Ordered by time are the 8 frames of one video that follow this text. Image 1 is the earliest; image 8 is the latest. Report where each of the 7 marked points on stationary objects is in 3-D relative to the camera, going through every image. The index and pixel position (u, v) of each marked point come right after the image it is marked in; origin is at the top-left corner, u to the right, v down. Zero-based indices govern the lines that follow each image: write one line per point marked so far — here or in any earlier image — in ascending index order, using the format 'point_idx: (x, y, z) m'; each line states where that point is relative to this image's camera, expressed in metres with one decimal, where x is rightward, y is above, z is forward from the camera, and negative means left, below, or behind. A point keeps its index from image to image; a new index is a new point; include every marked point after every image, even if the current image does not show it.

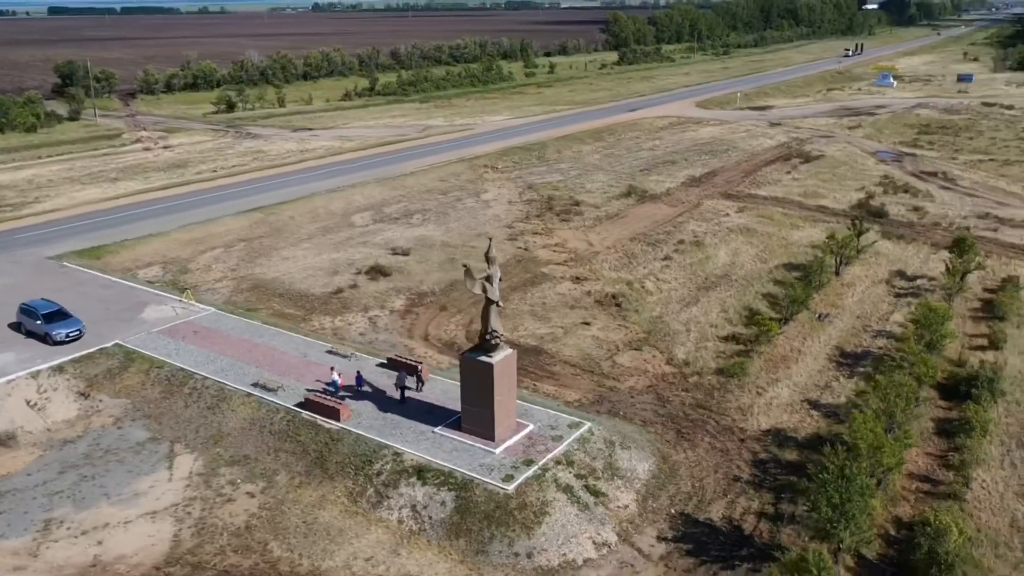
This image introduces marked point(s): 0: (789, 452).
0: (+5.1, -3.0, +16.0) m
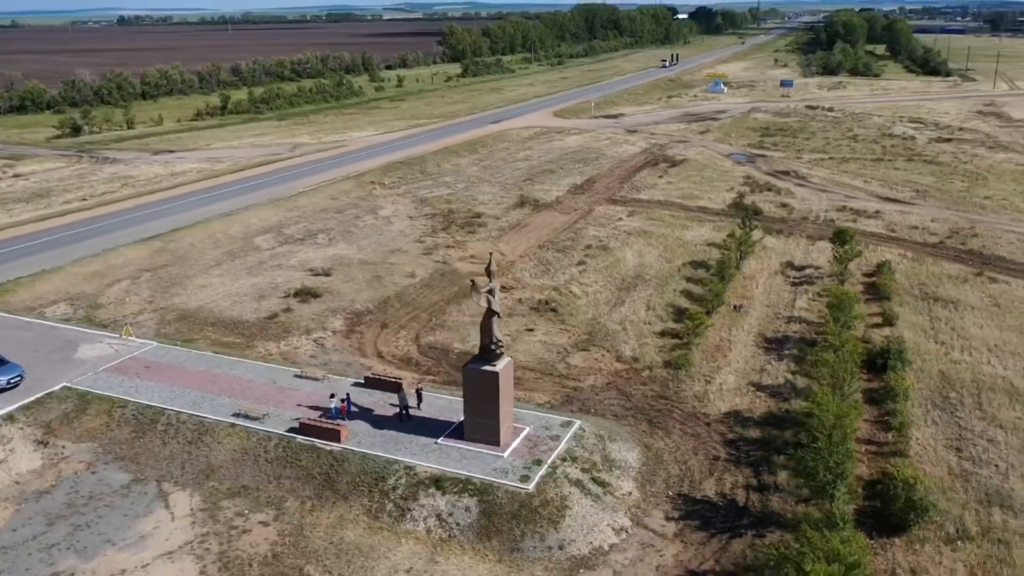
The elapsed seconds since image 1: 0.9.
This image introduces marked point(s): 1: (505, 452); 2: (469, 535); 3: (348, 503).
0: (+4.9, -2.9, +17.8) m
1: (-0.1, -3.0, +15.7) m
2: (-0.7, -4.0, +14.1) m
3: (-2.8, -3.7, +15.0) m
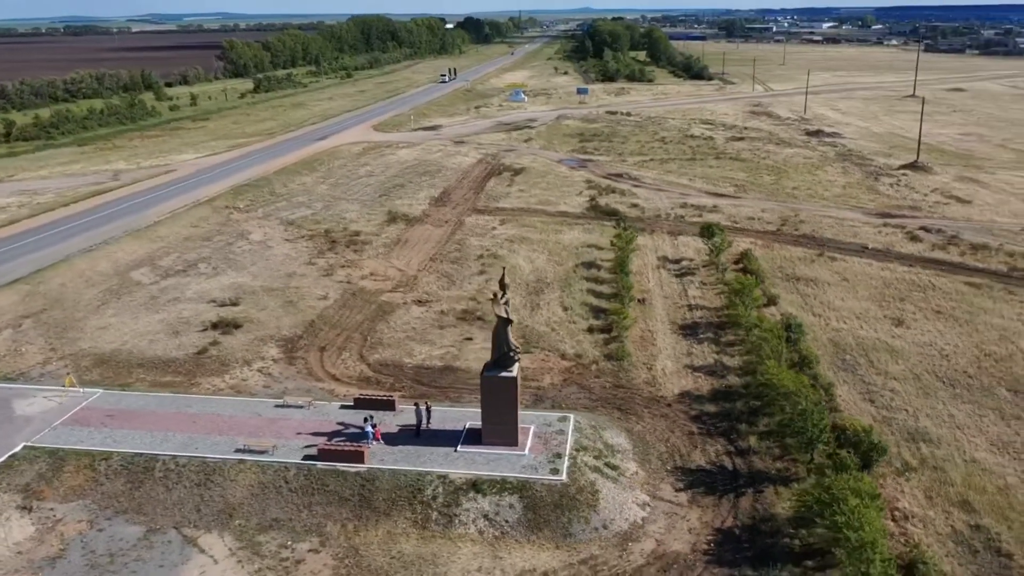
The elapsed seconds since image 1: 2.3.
0: (+4.6, -2.7, +20.2) m
1: (+0.3, -3.2, +16.9) m
2: (+0.2, -4.2, +15.3) m
3: (-2.2, -4.1, +15.6) m
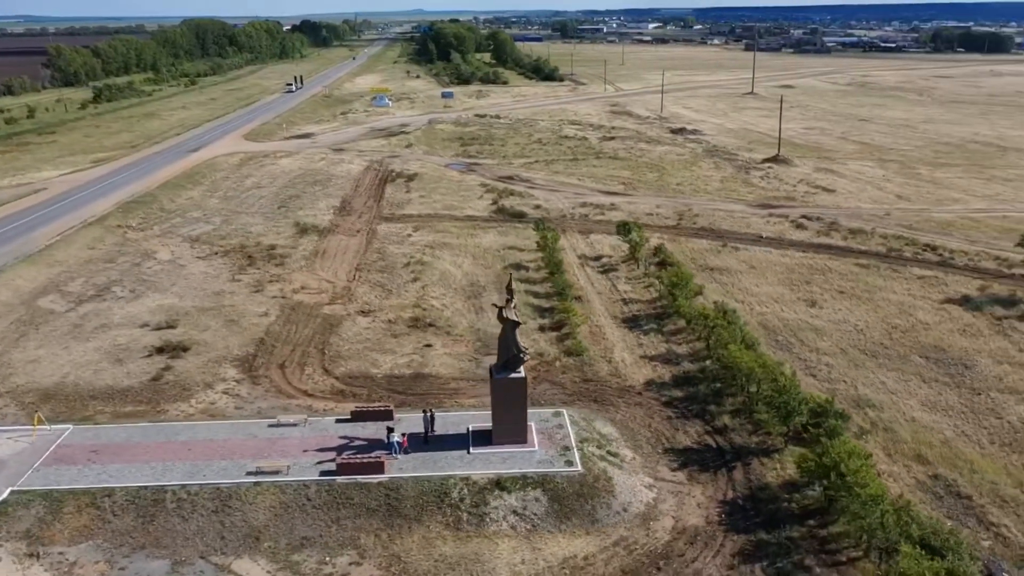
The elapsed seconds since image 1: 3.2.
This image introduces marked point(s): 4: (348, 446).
0: (+4.1, -2.6, +21.7) m
1: (+0.5, -3.2, +17.7) m
2: (+0.7, -4.3, +16.1) m
3: (-1.6, -4.3, +16.0) m
4: (-3.4, -3.2, +17.8) m
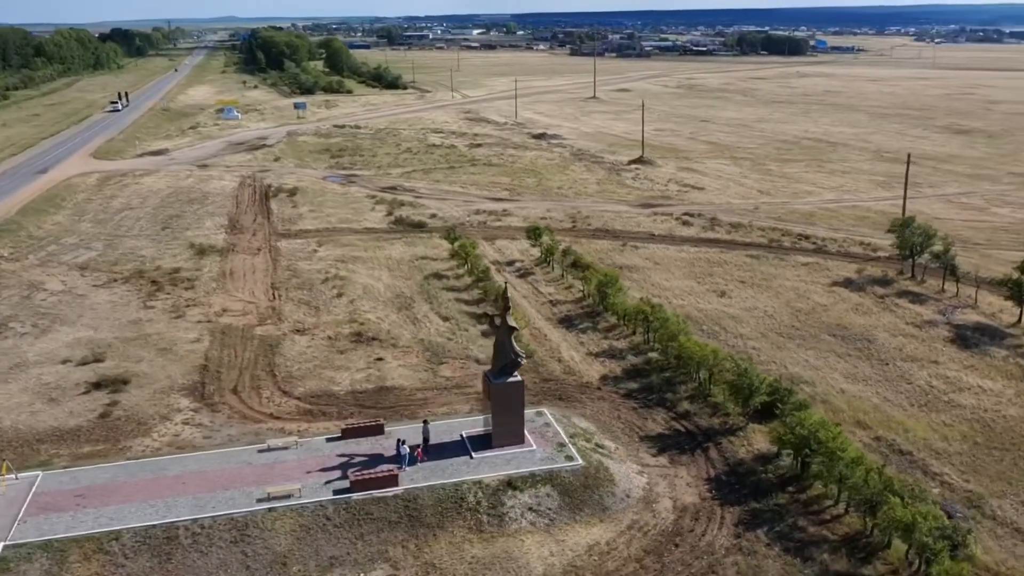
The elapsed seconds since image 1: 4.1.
0: (+3.2, -2.6, +23.2) m
1: (+0.5, -3.4, +18.6) m
2: (+1.1, -4.4, +17.1) m
3: (-1.2, -4.6, +16.5) m
4: (-3.3, -3.6, +17.9) m
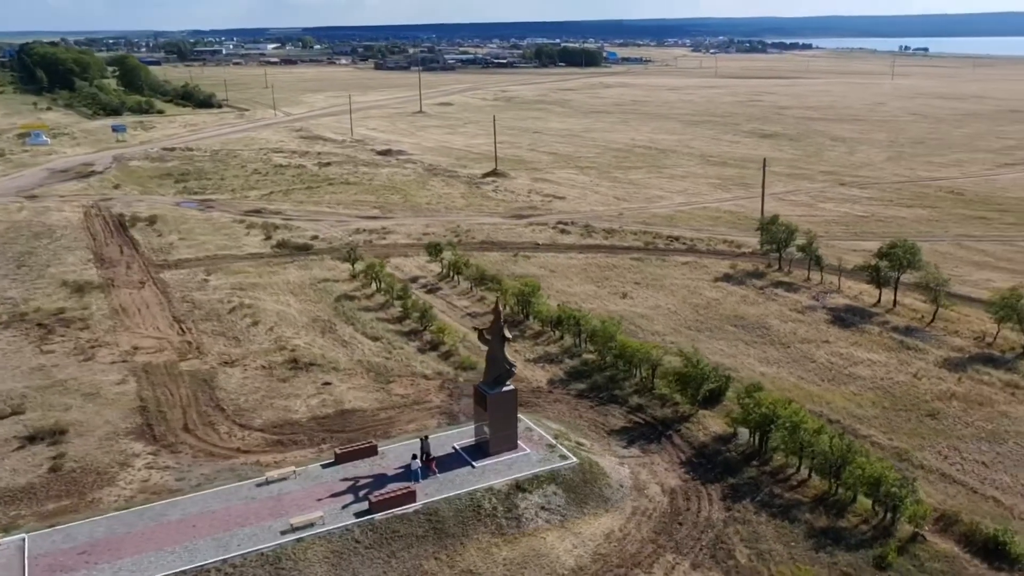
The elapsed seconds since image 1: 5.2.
0: (+1.9, -2.8, +24.8) m
1: (+0.3, -3.7, +19.7) m
2: (+1.3, -4.6, +18.3) m
3: (-0.8, -4.9, +17.2) m
4: (-3.2, -4.2, +18.2) m
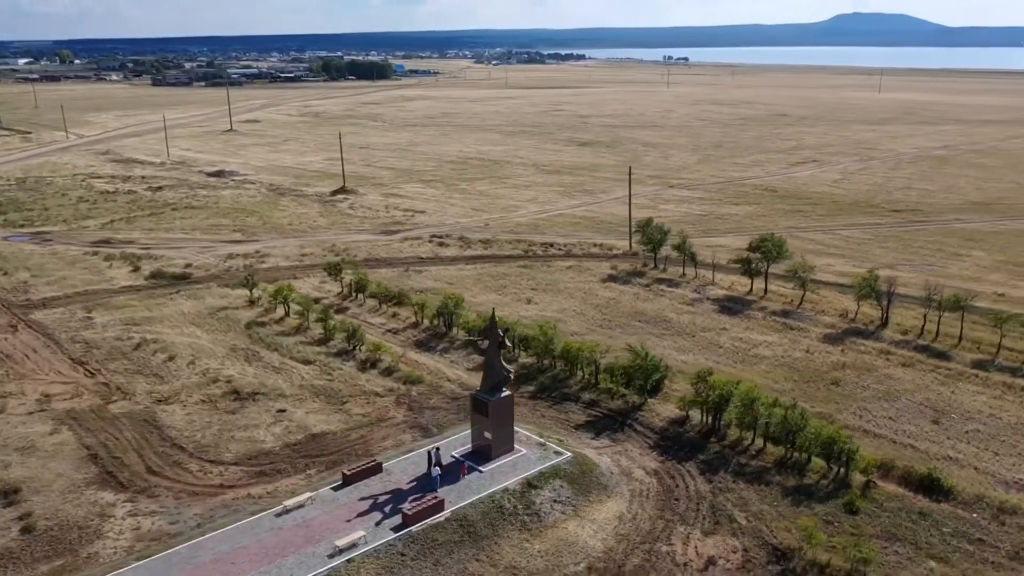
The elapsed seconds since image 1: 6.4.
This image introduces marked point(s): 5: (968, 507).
0: (+0.4, -3.0, +26.2) m
1: (+0.2, -3.9, +20.9) m
2: (+1.6, -4.8, +19.8) m
3: (-0.2, -5.2, +18.3) m
4: (-2.8, -4.6, +18.6) m
5: (+10.2, -4.9, +19.5) m
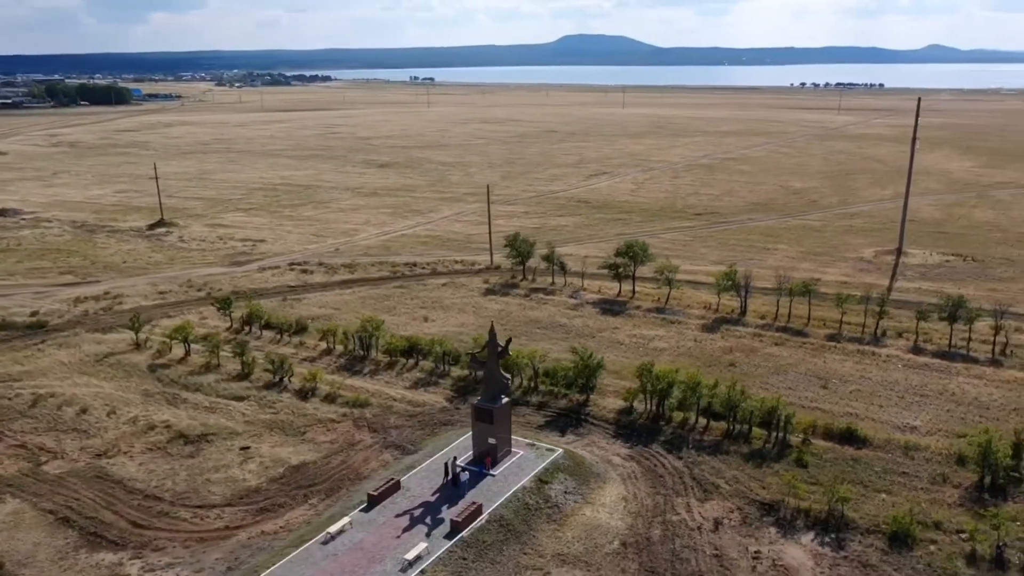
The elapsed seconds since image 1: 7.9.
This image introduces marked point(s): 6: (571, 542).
0: (-1.2, -3.5, +27.5) m
1: (+0.1, -4.2, +22.3) m
2: (+1.8, -5.0, +21.7) m
3: (+0.6, -5.5, +19.7) m
4: (-2.1, -5.1, +19.3) m
5: (+10.2, -4.4, +23.8) m
6: (+1.3, -5.7, +19.4) m
